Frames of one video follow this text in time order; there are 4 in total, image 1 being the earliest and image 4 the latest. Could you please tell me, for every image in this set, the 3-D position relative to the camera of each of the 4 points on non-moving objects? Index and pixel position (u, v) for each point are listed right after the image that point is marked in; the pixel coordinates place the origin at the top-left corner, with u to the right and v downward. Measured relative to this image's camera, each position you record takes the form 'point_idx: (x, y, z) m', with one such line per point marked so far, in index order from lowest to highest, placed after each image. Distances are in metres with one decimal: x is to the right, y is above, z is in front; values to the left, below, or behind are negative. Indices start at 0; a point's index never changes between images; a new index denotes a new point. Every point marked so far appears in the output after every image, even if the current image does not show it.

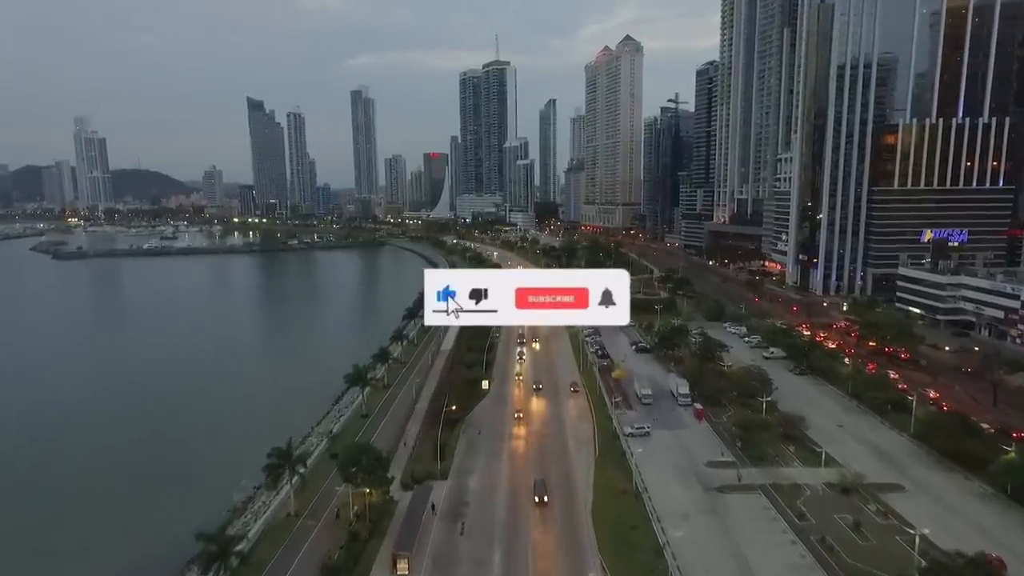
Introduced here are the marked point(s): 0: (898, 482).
0: (+9.7, -4.9, +15.5) m
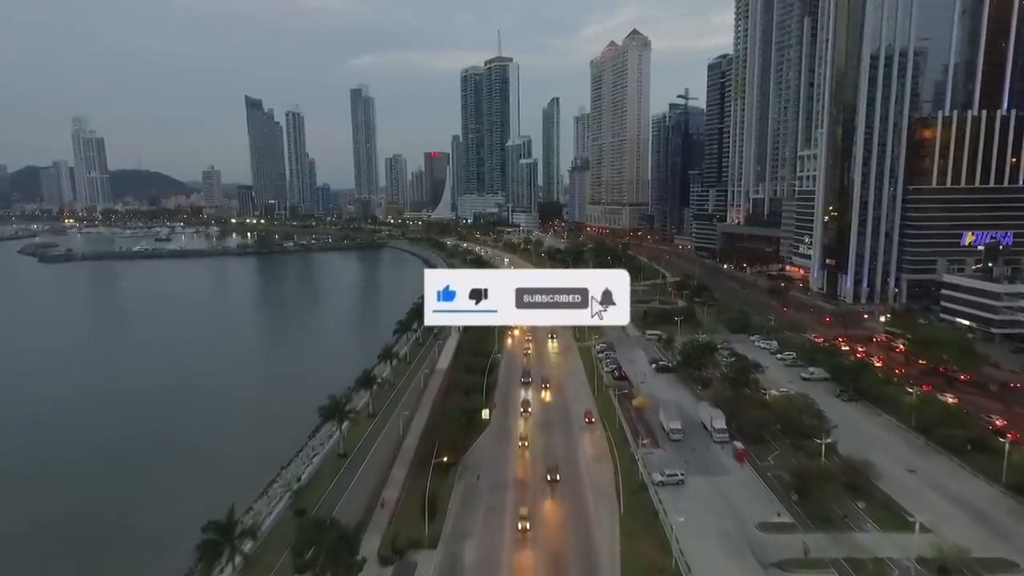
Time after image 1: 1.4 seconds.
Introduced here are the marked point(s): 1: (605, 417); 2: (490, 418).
0: (+9.8, -5.3, +12.3) m
1: (+3.0, -4.1, +19.9) m
2: (-0.7, -4.1, +19.7) m
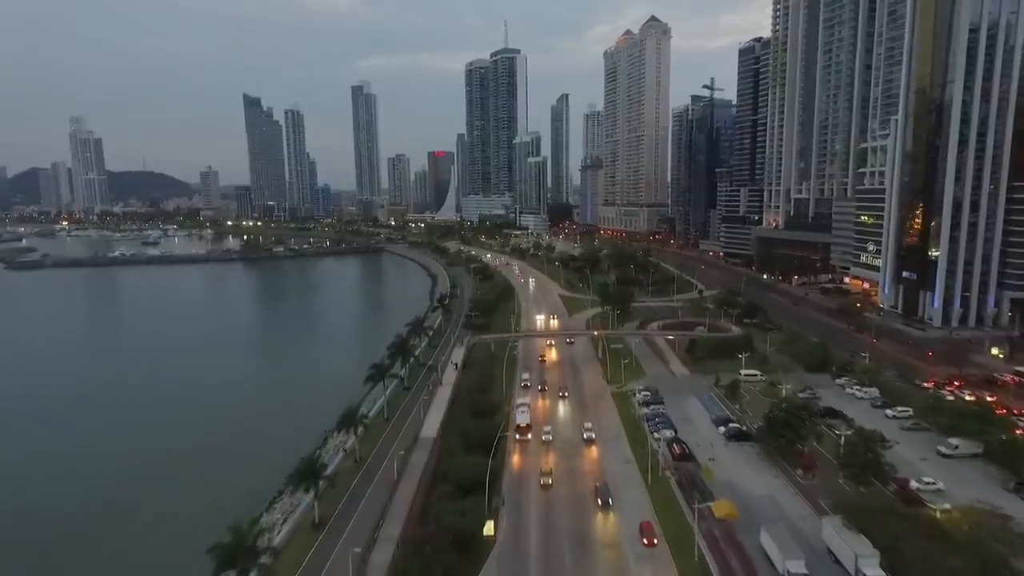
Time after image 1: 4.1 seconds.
0: (+10.1, -6.3, +5.1) m
1: (+3.3, -5.2, +12.8) m
2: (-0.4, -5.1, +12.7) m
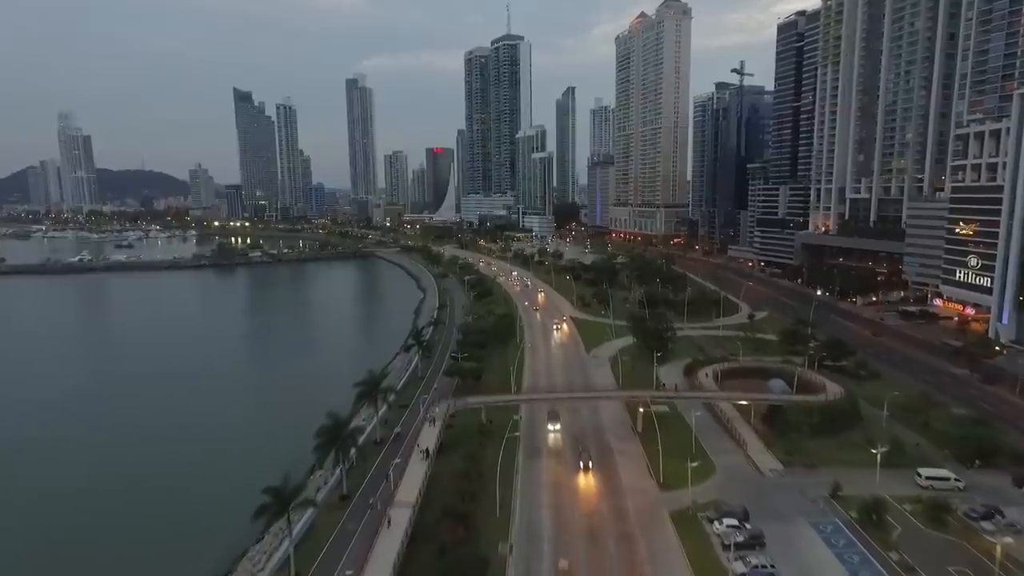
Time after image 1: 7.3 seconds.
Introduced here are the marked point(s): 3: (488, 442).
0: (+10.0, -7.6, -3.4) m
1: (+3.2, -6.4, +4.3) m
2: (-0.4, -6.4, +4.2) m
3: (-0.7, -4.3, +17.4) m
